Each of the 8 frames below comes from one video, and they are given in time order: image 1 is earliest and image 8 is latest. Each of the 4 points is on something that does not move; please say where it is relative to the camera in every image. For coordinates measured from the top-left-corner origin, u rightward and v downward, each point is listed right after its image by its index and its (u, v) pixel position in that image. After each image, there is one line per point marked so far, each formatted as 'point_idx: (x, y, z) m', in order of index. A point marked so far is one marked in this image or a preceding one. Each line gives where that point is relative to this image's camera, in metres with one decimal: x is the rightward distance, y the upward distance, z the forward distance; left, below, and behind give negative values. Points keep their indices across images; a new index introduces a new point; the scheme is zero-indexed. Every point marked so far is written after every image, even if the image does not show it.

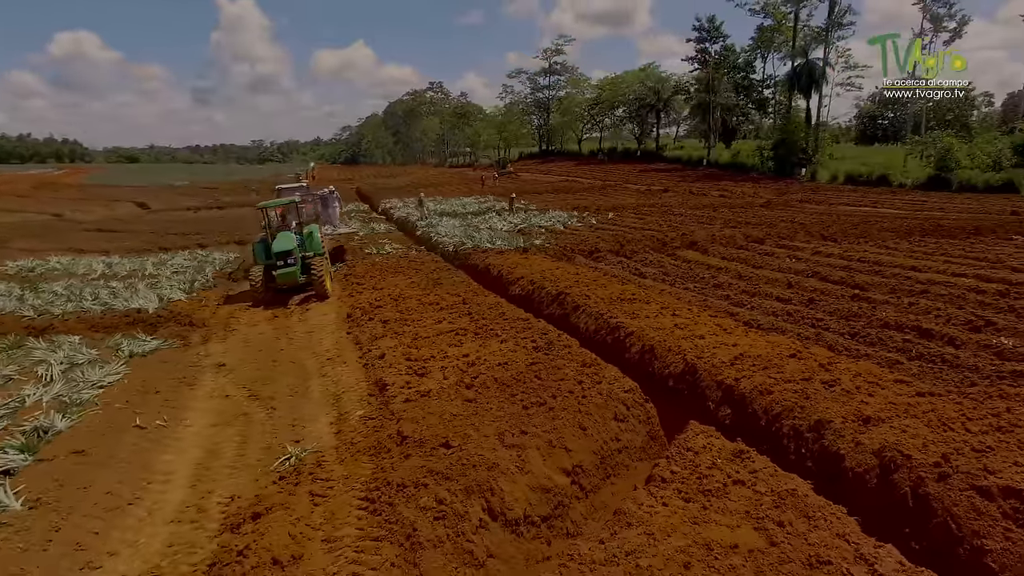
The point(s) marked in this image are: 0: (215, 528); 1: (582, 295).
0: (-2.0, -1.6, +4.2) m
1: (+1.0, -0.1, +9.1) m
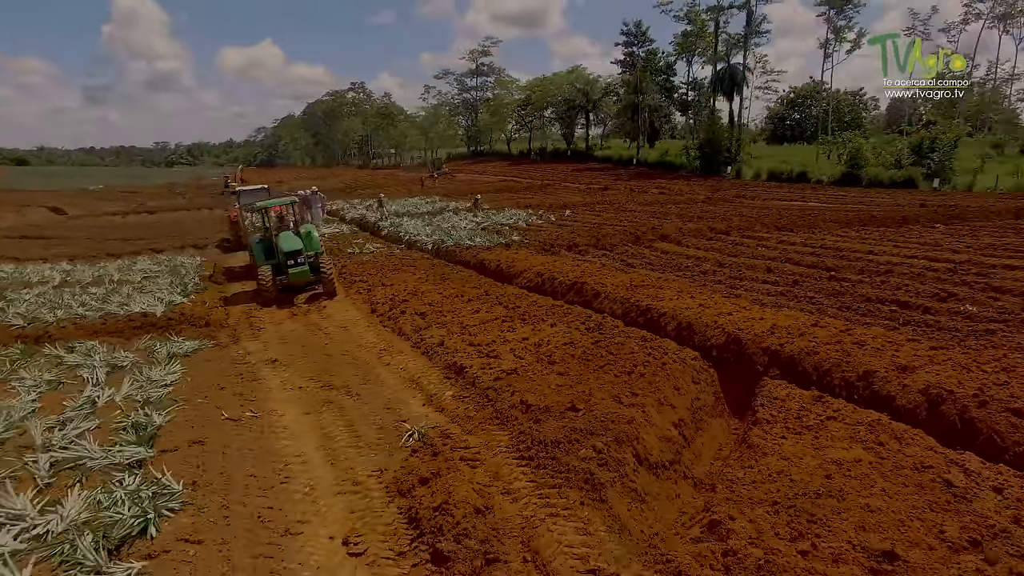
0: (-0.9, -1.5, +4.7) m
1: (+1.3, +0.1, +10.0) m
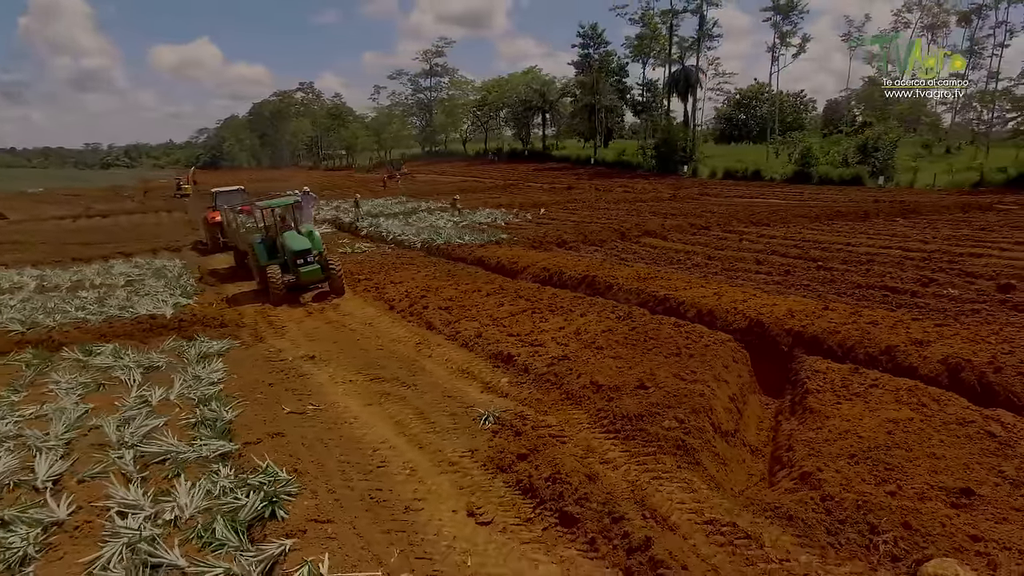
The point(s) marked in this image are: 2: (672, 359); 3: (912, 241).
0: (-0.2, -1.4, +5.0) m
1: (+1.6, +0.2, +10.5) m
2: (+1.6, -0.7, +6.4) m
3: (+7.7, +0.9, +12.0) m
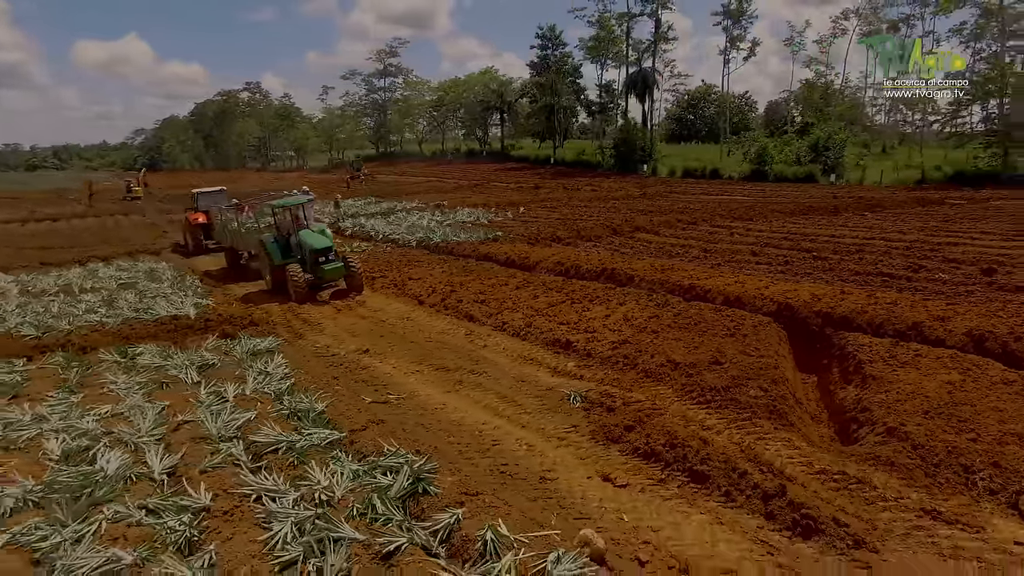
0: (+0.7, -1.3, +5.4) m
1: (+2.0, +0.3, +11.0) m
2: (+2.4, -0.6, +7.0) m
3: (+7.9, +1.2, +13.1) m
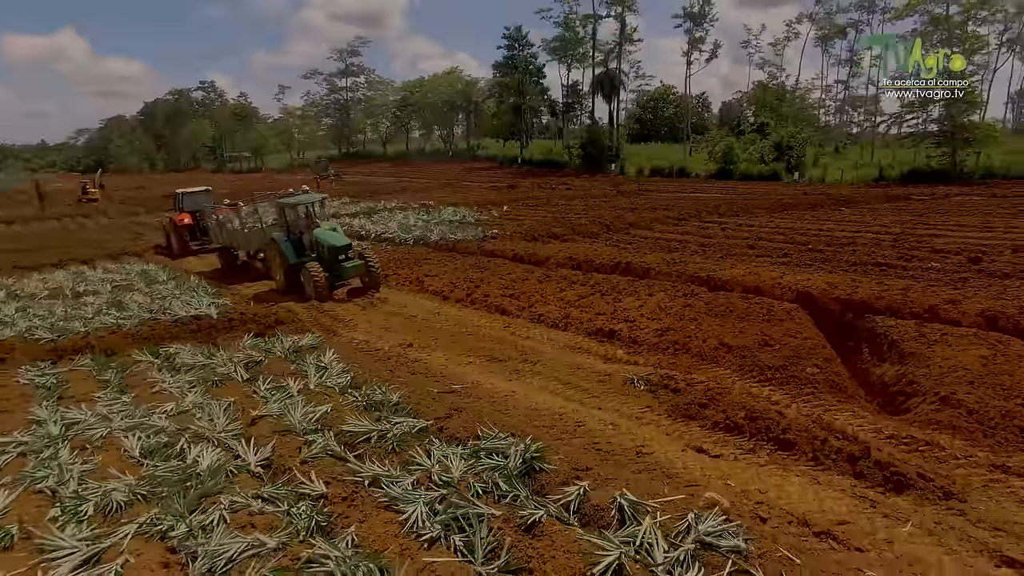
0: (+1.5, -1.2, +5.8) m
1: (+2.3, +0.4, +11.5) m
2: (+3.0, -0.4, +7.5) m
3: (+8.0, +1.4, +14.0) m
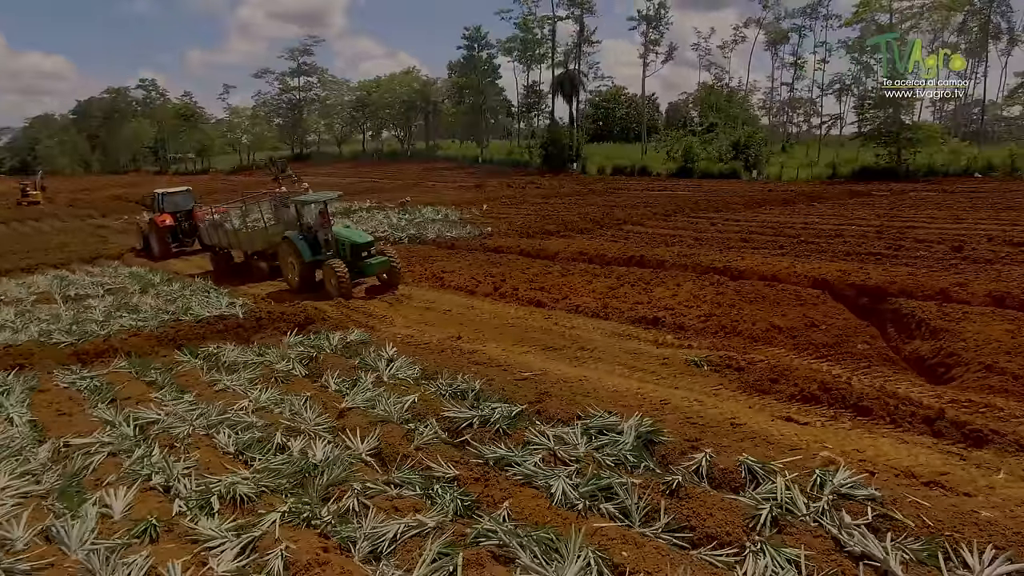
0: (+2.3, -1.1, +6.3) m
1: (+2.6, +0.6, +12.0) m
2: (+3.7, -0.3, +8.0) m
3: (+8.1, +1.7, +15.0) m
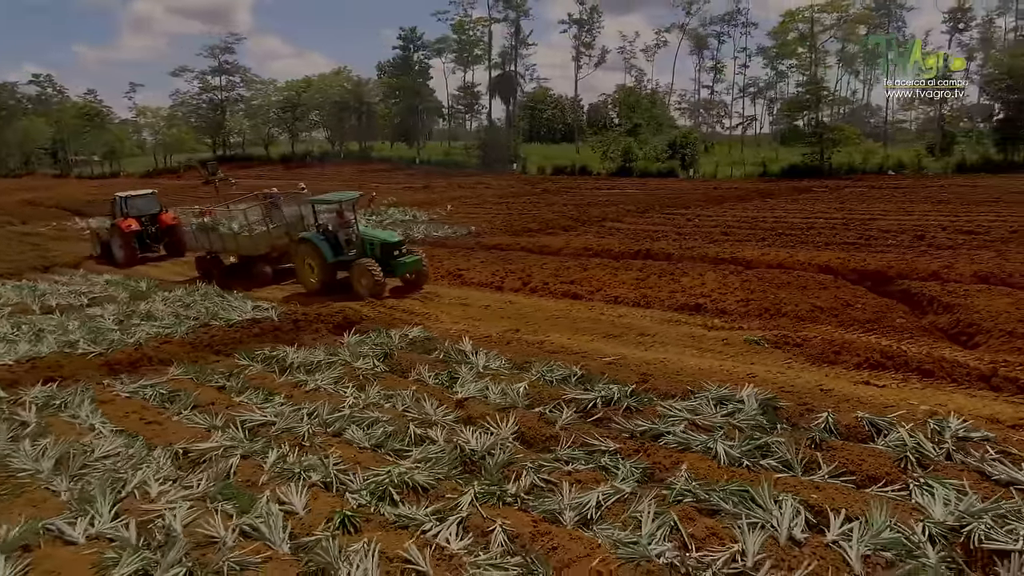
0: (+3.4, -0.9, +7.1) m
1: (+2.9, +0.8, +12.8) m
2: (+4.6, 0.0, +9.0) m
3: (+7.9, +2.0, +16.6) m
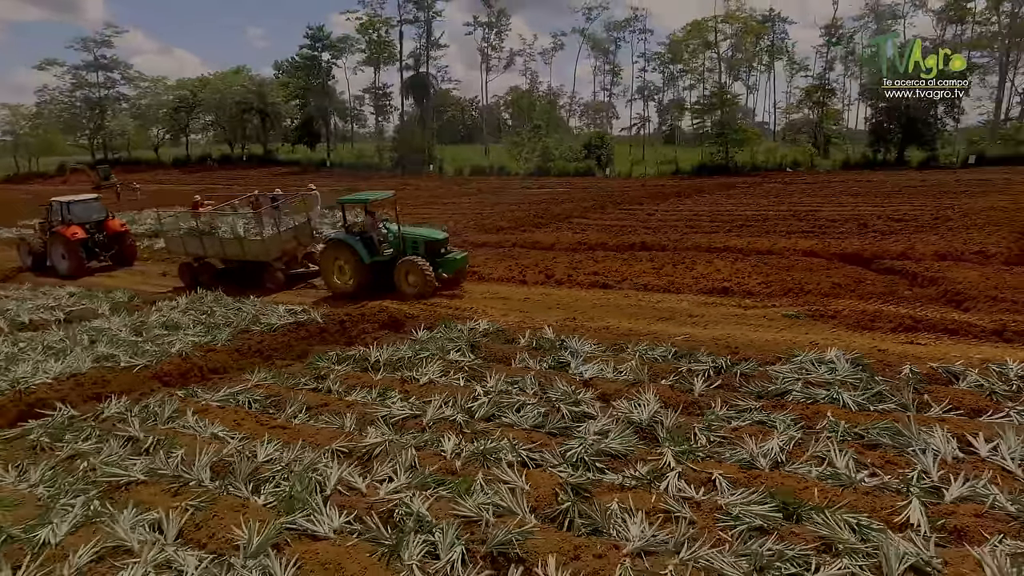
0: (+4.6, -0.6, +8.4) m
1: (+3.0, +1.0, +13.9) m
2: (+5.4, +0.3, +10.5) m
3: (+7.1, +2.4, +18.5) m
